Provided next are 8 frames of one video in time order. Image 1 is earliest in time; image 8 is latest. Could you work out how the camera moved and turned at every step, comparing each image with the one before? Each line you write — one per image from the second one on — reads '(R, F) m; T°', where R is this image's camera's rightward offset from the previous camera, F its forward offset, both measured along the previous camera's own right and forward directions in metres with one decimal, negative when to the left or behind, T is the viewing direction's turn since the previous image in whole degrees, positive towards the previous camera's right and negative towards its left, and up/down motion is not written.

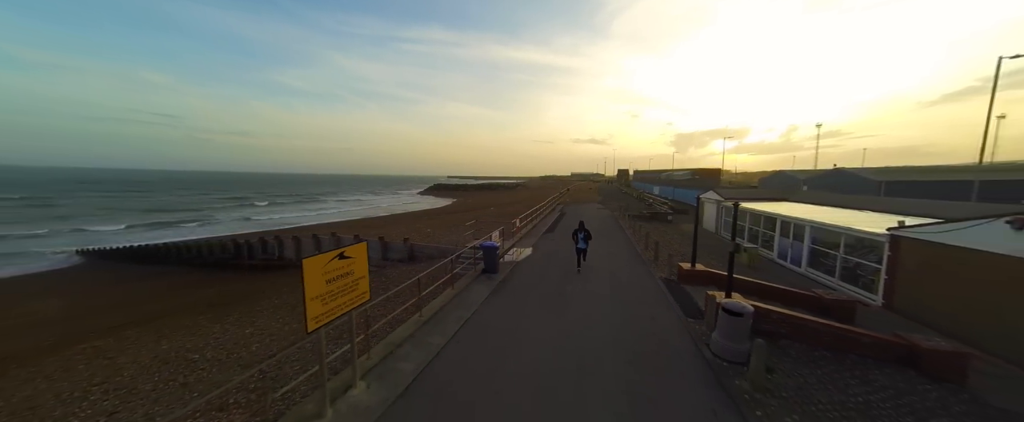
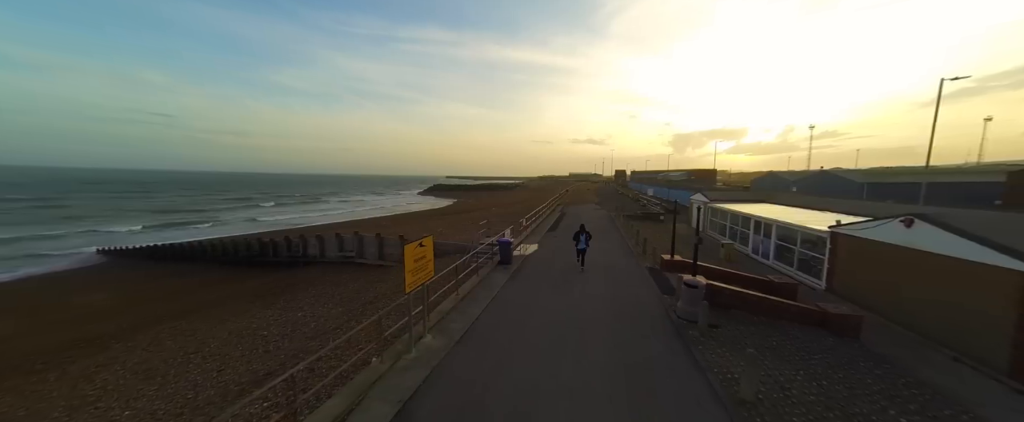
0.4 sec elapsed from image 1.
(-0.3, -1.0) m; 0°
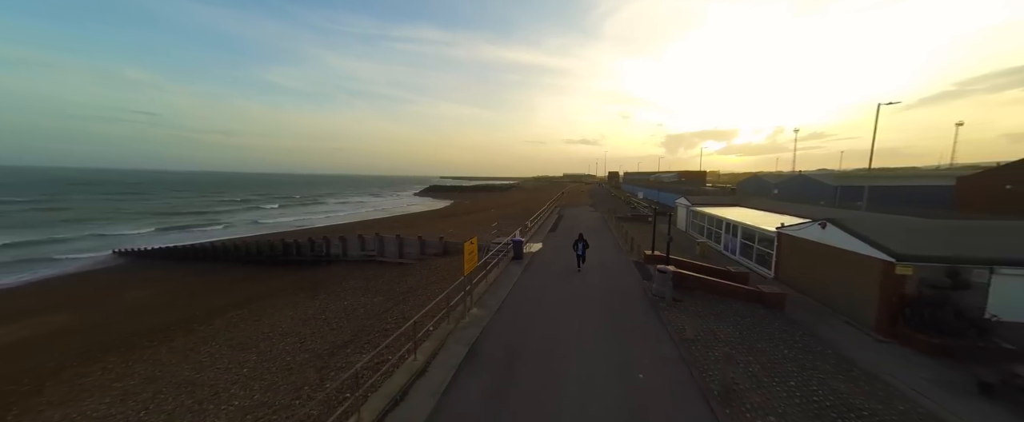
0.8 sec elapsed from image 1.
(-0.4, -1.3) m; +1°
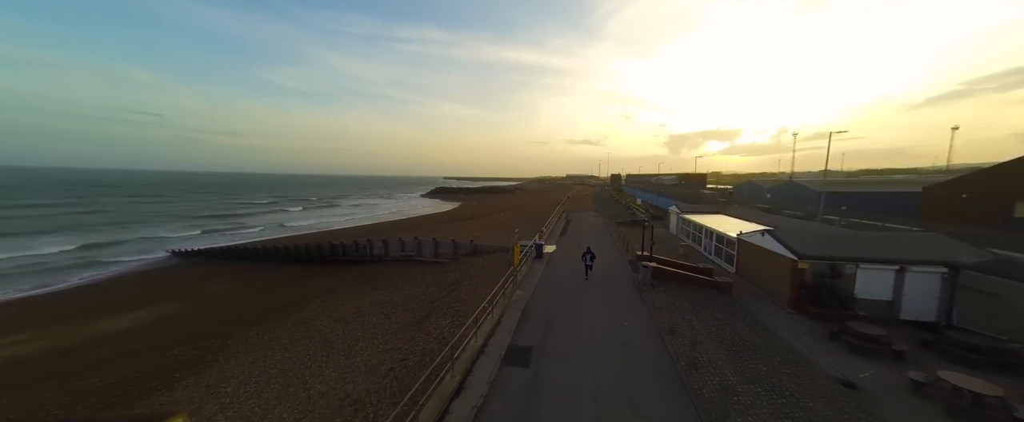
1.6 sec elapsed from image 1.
(-0.6, -2.2) m; 0°
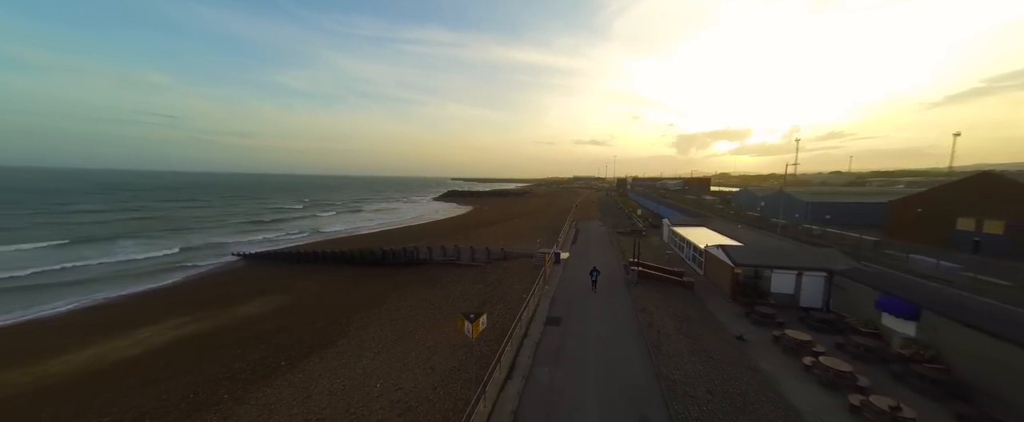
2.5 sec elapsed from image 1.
(-0.8, -3.3) m; -1°
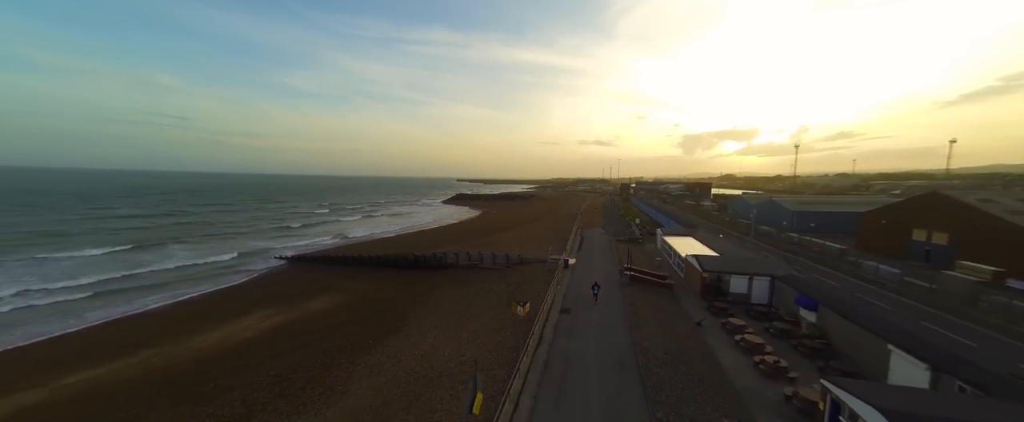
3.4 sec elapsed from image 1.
(-0.7, -3.0) m; -1°
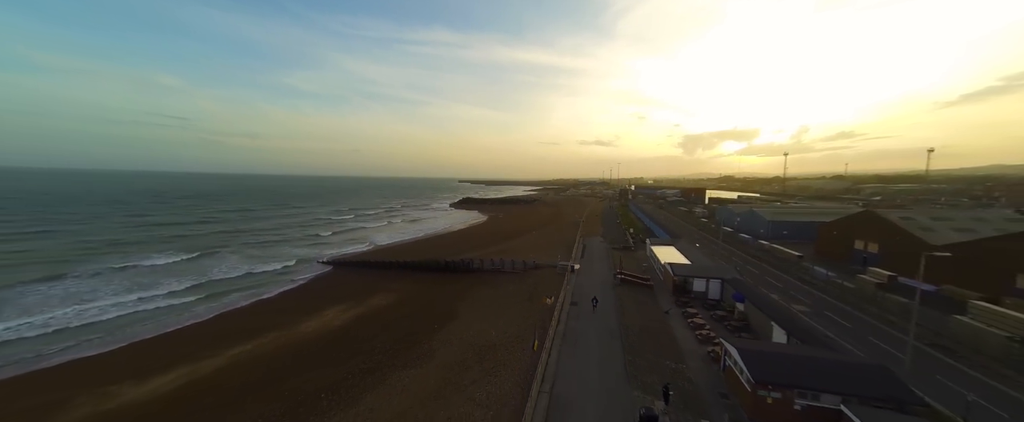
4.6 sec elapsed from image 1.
(-1.2, -4.5) m; 0°
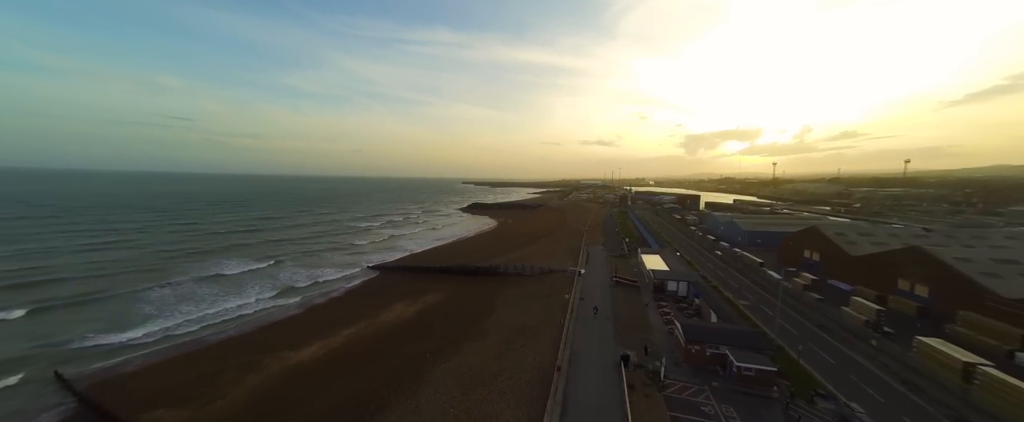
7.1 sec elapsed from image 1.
(-1.7, -6.3) m; 0°
